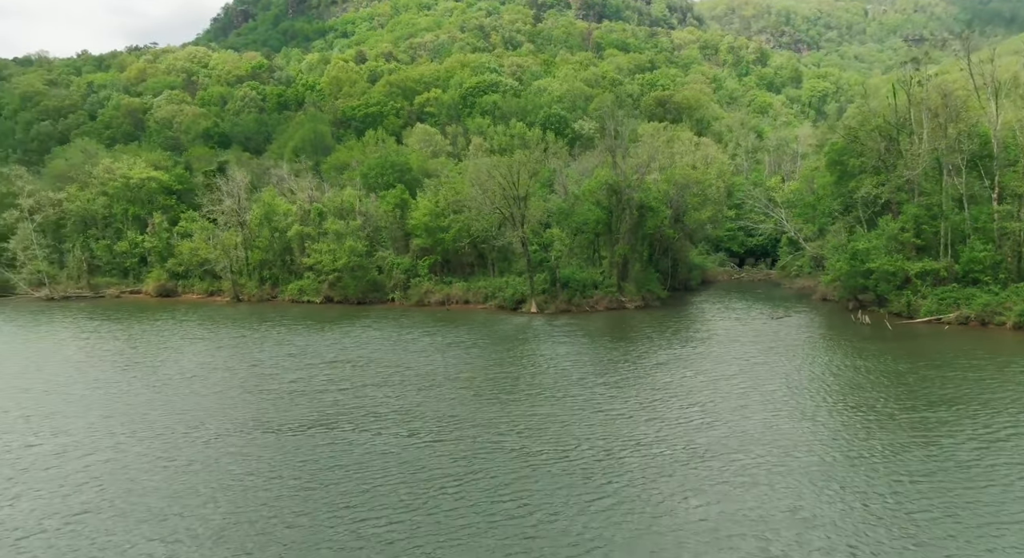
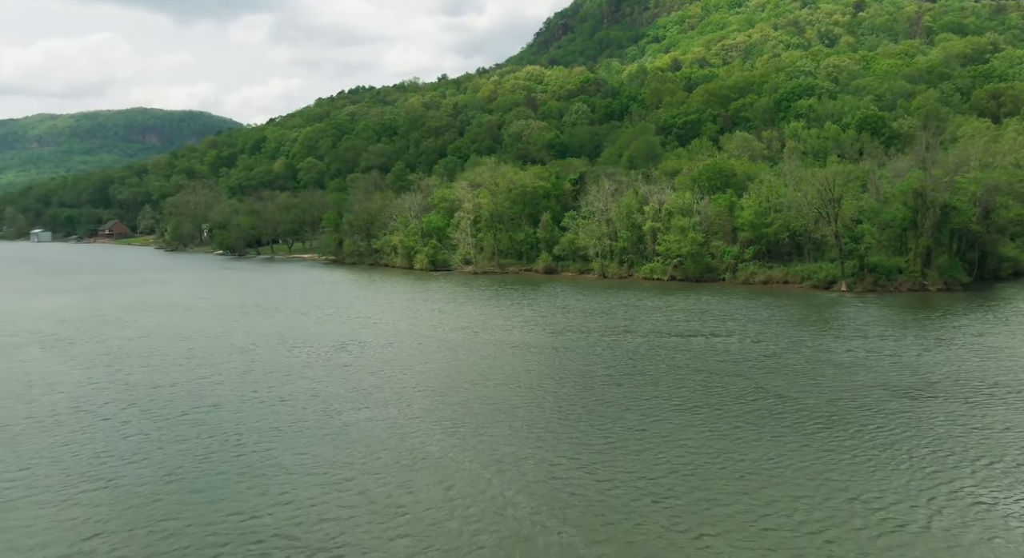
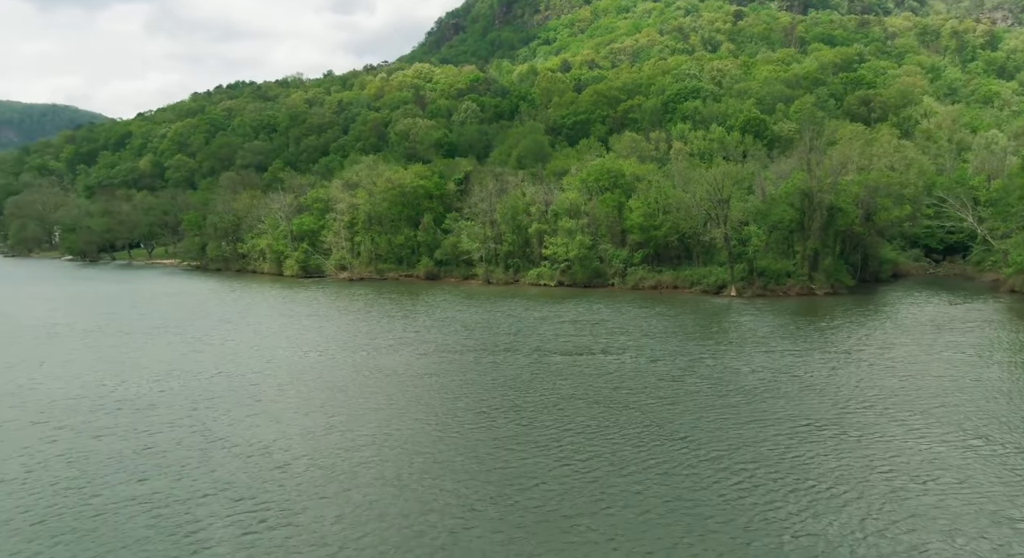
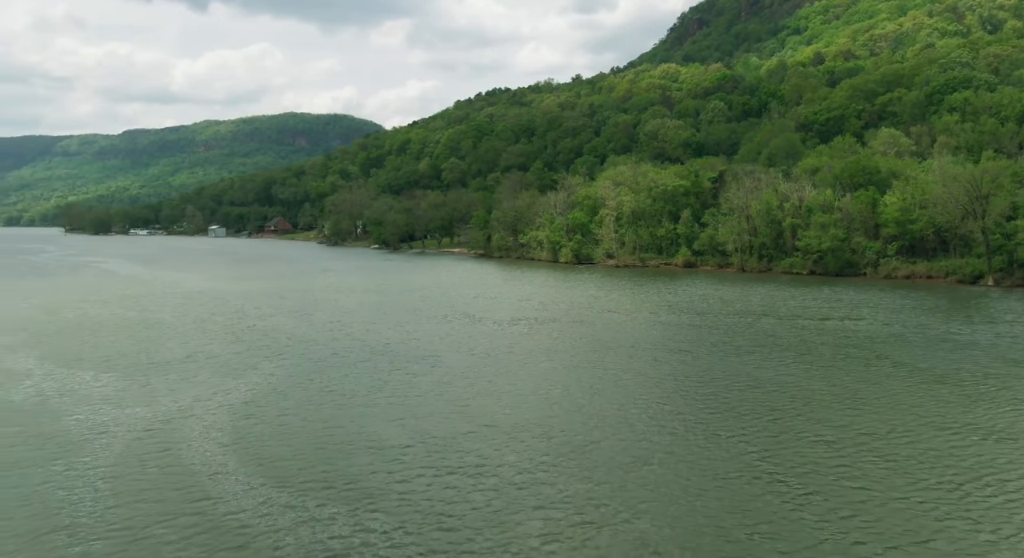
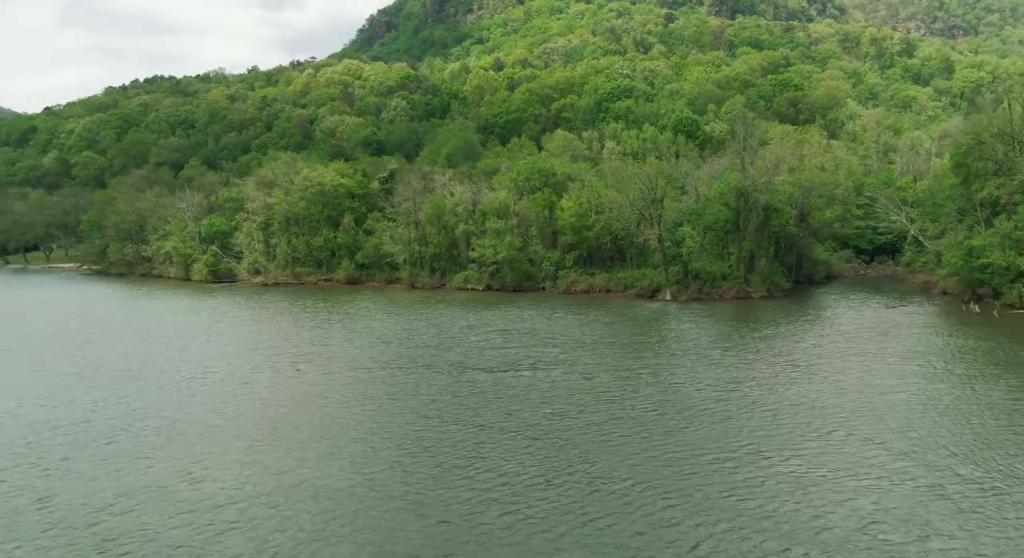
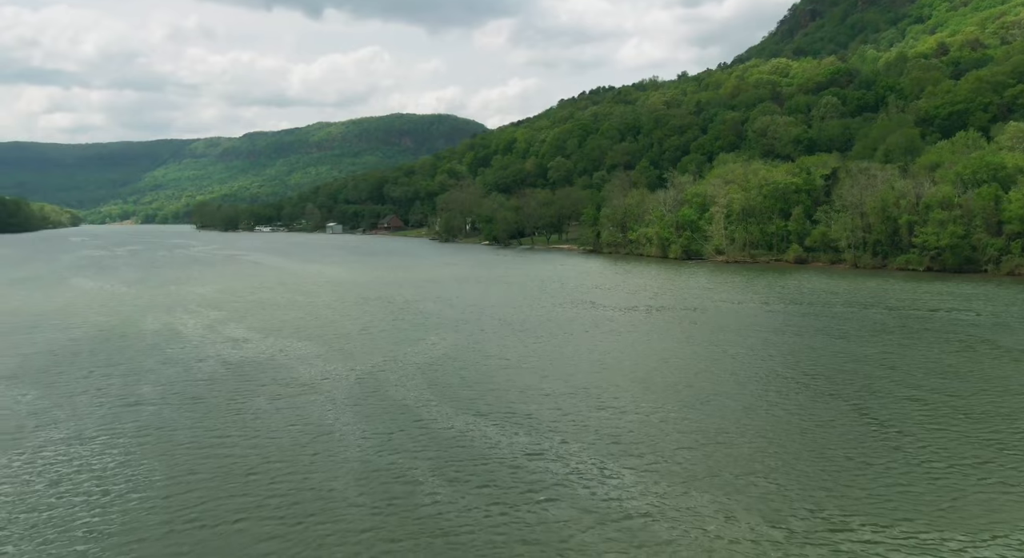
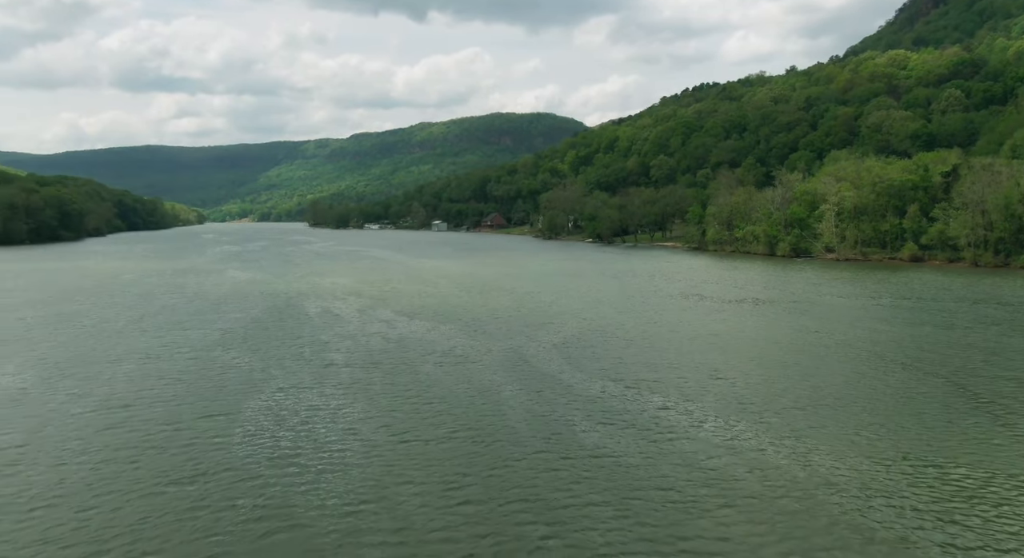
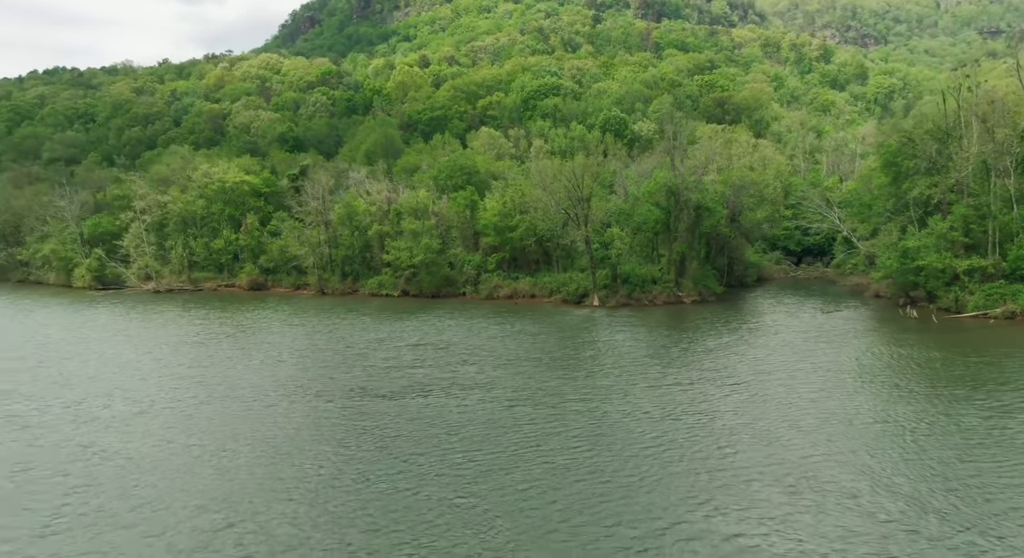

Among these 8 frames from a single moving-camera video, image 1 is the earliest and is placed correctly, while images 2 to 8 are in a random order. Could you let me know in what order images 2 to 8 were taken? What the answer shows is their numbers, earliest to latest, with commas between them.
8, 5, 3, 2, 4, 6, 7
